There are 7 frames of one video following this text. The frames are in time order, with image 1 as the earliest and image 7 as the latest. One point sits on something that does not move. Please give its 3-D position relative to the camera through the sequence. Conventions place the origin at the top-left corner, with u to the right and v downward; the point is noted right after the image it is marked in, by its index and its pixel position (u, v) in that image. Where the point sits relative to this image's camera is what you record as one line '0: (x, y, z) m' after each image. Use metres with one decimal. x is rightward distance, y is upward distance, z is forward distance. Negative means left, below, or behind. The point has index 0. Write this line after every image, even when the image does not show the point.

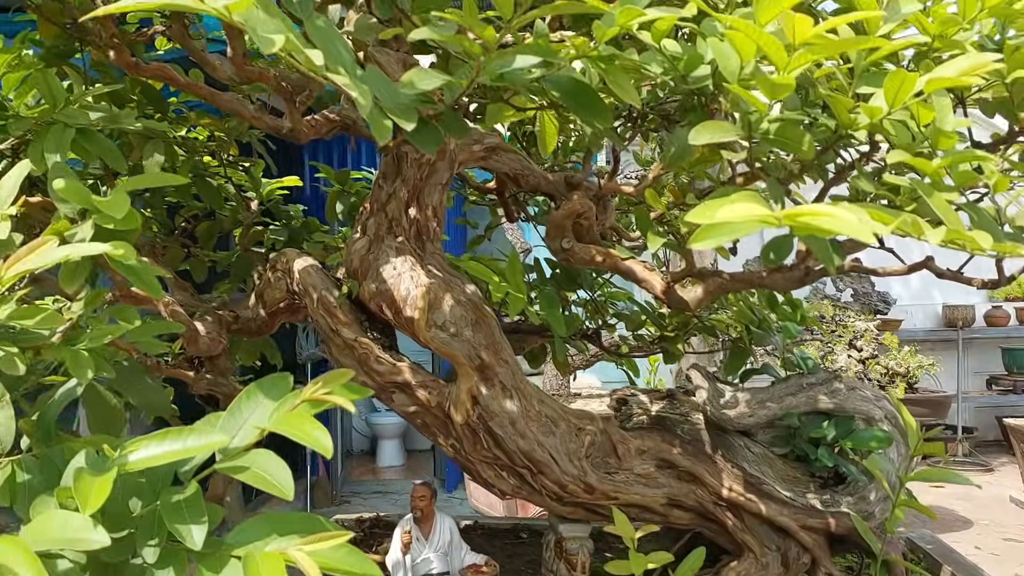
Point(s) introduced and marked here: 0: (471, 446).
0: (-0.1, -0.3, +1.6) m
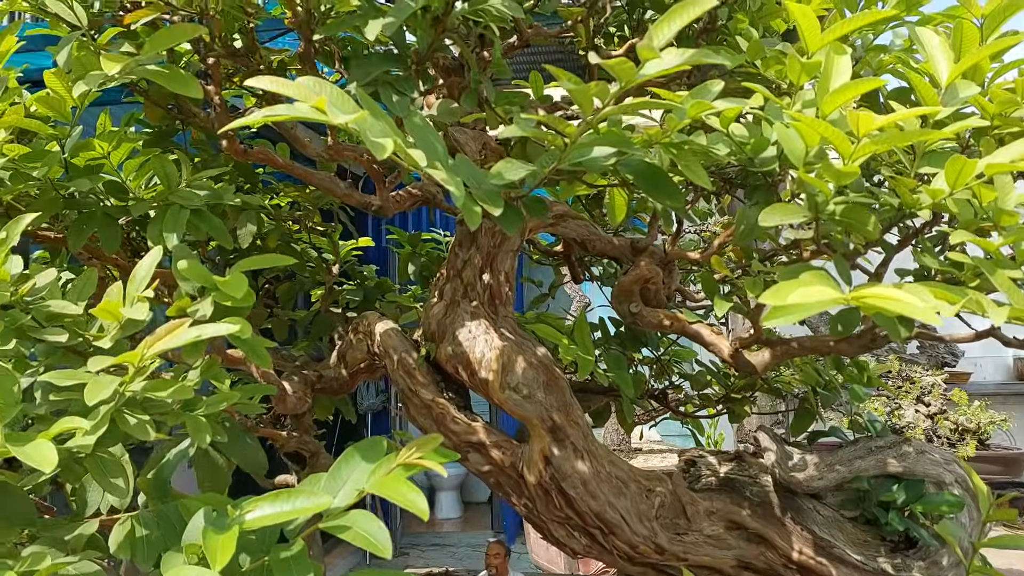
0: (+0.1, -0.4, +1.7) m
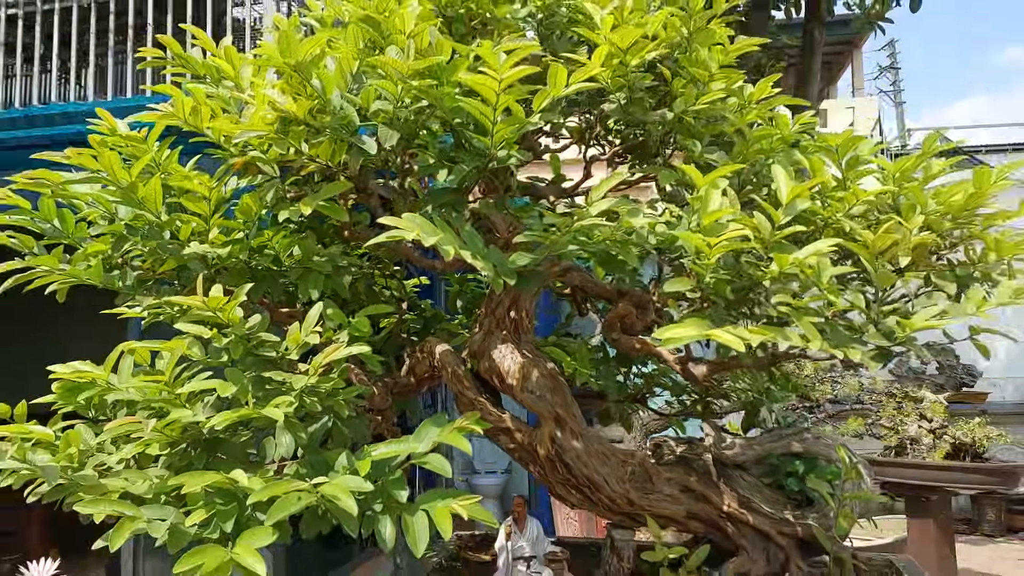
0: (+0.1, -0.6, +2.5) m
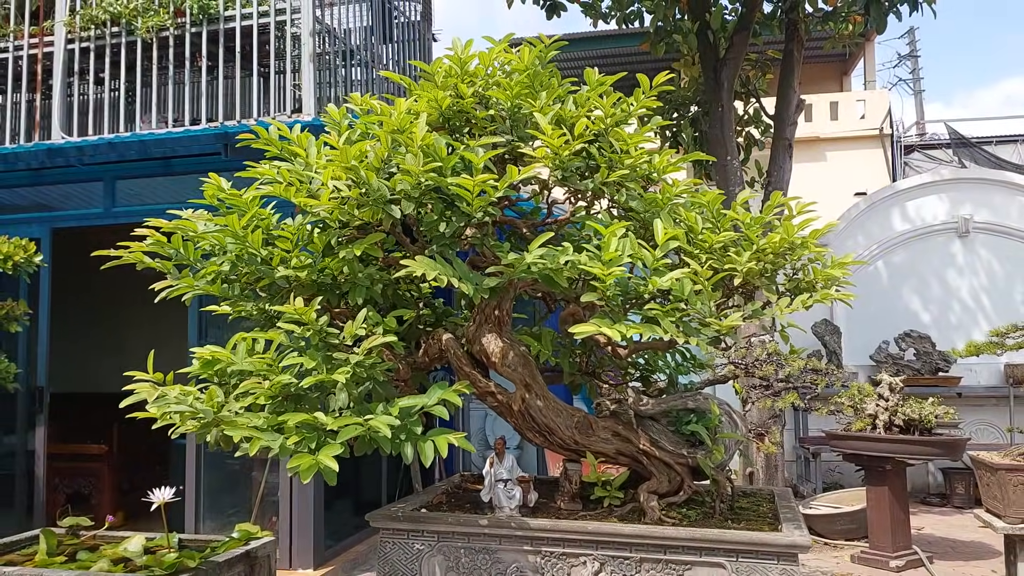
0: (0.0, -0.6, +3.6) m
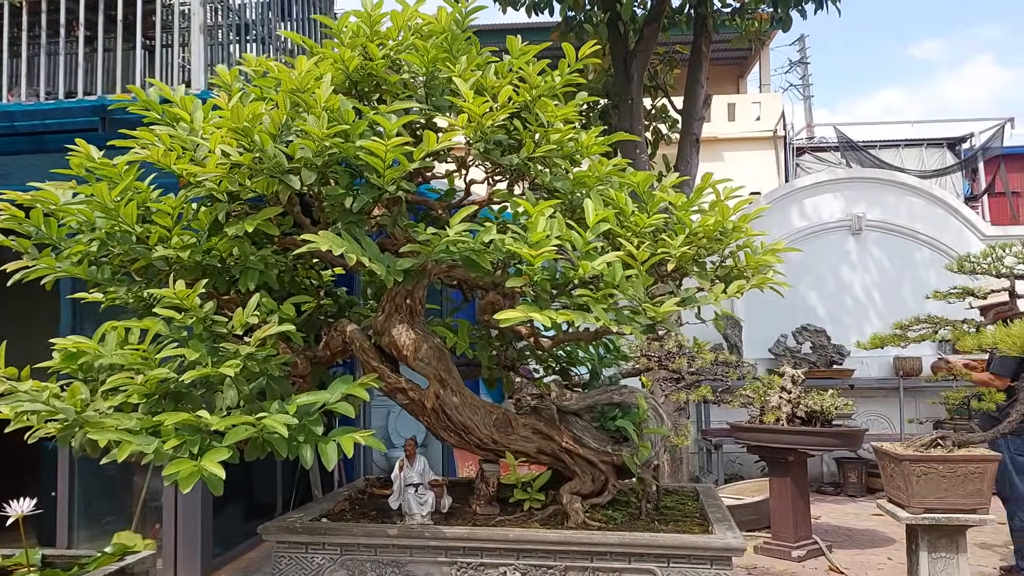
0: (-0.3, -0.5, +3.3) m
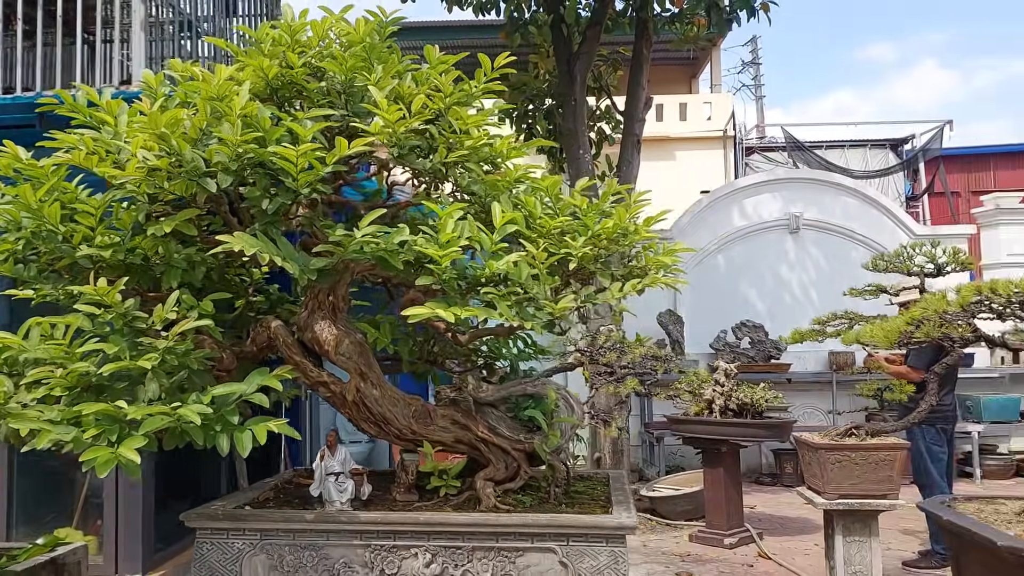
0: (-0.7, -0.5, +3.4) m
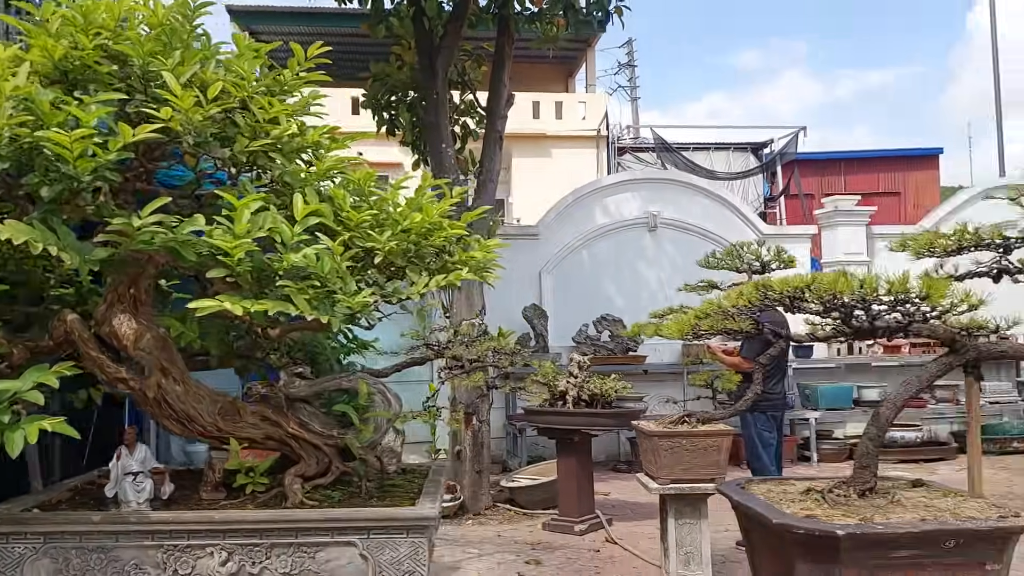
0: (-1.4, -0.5, +3.3) m
